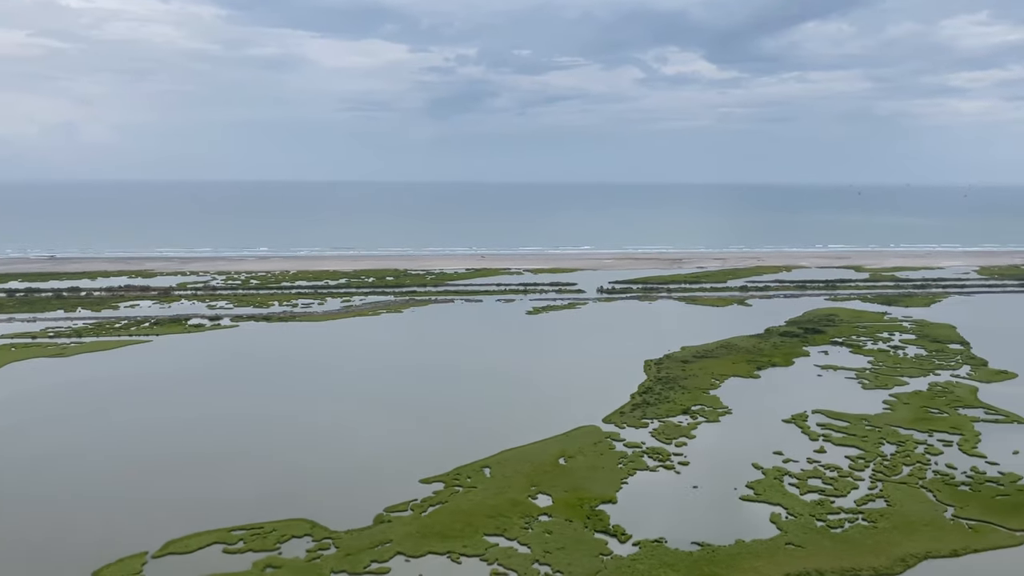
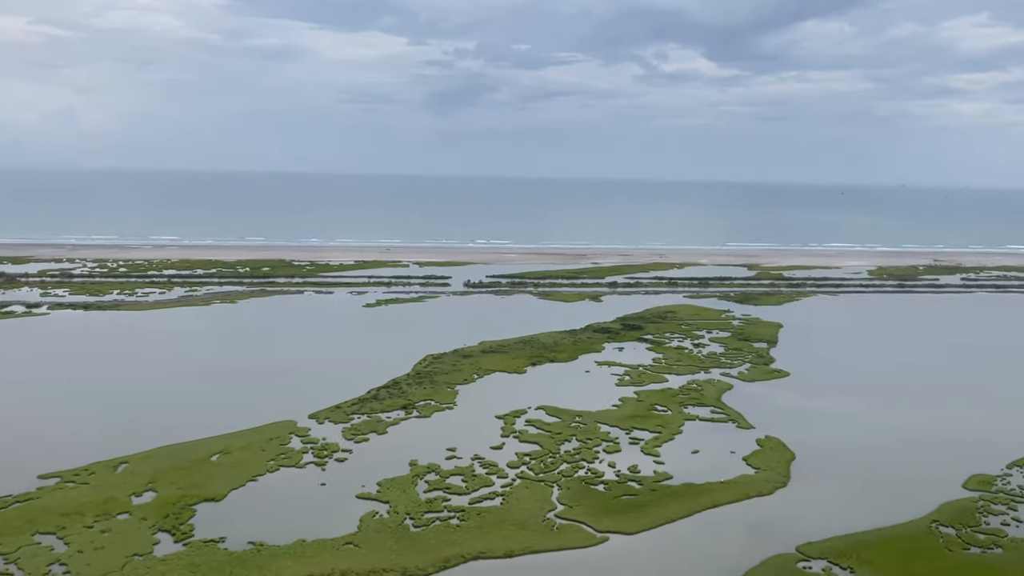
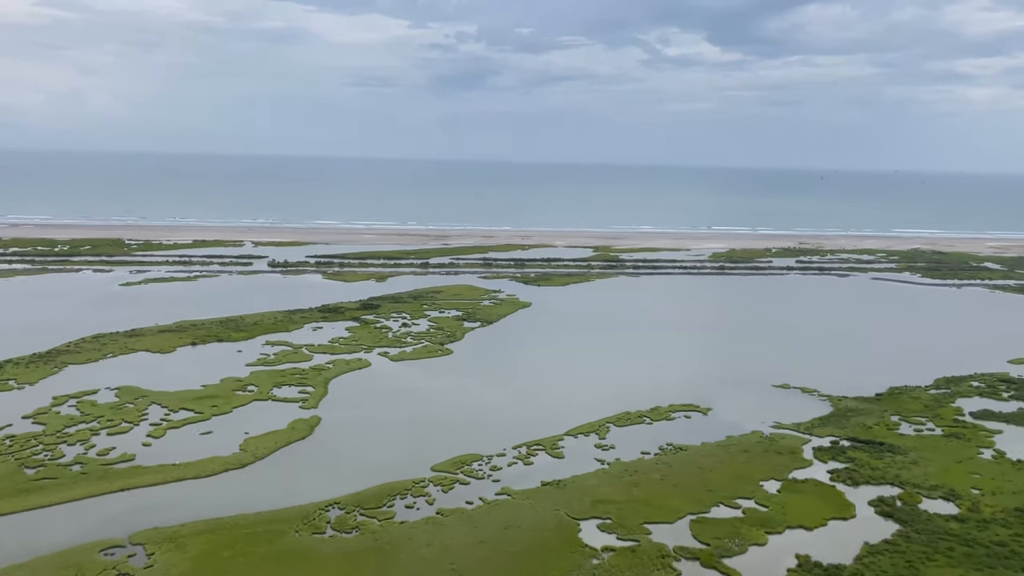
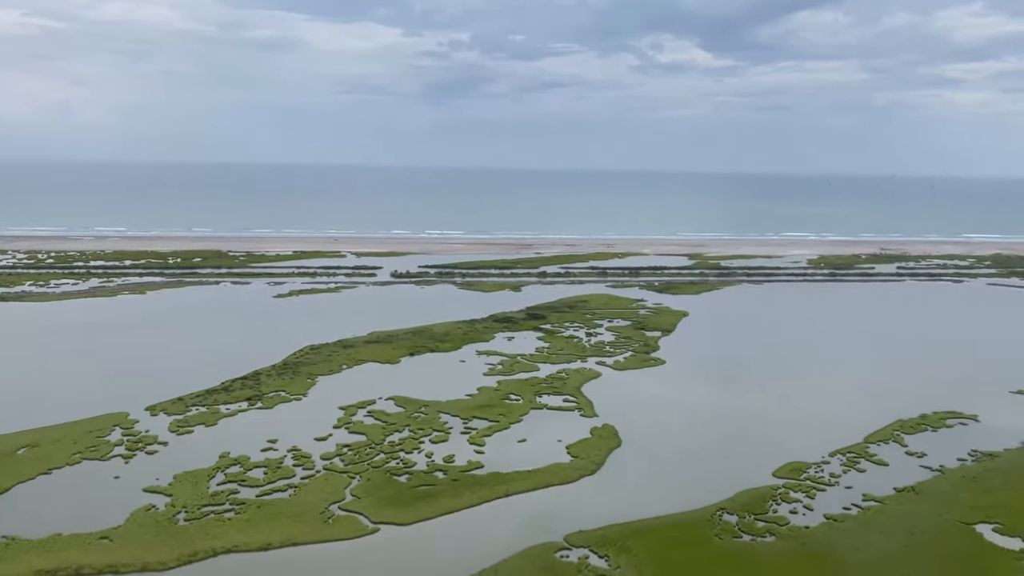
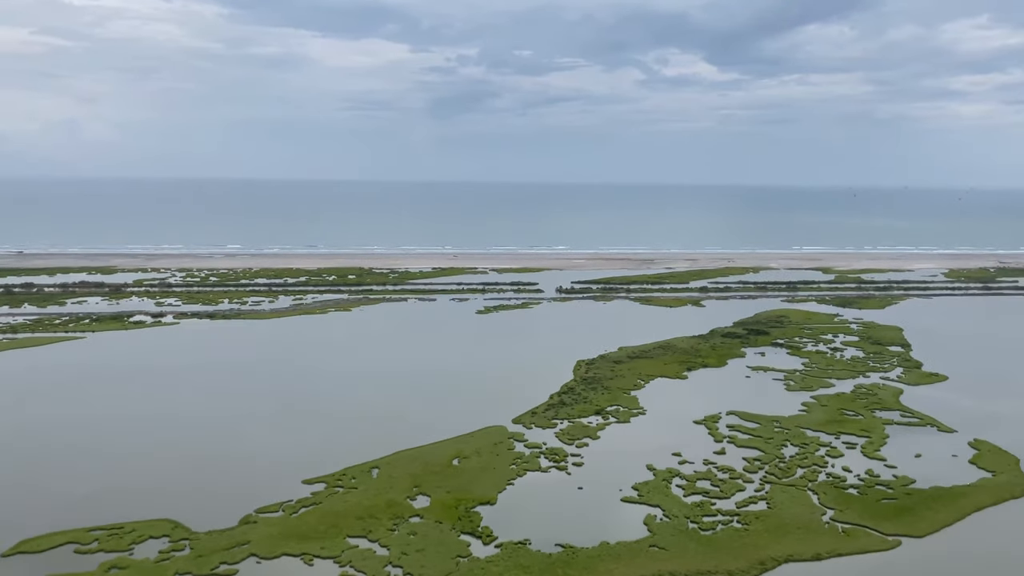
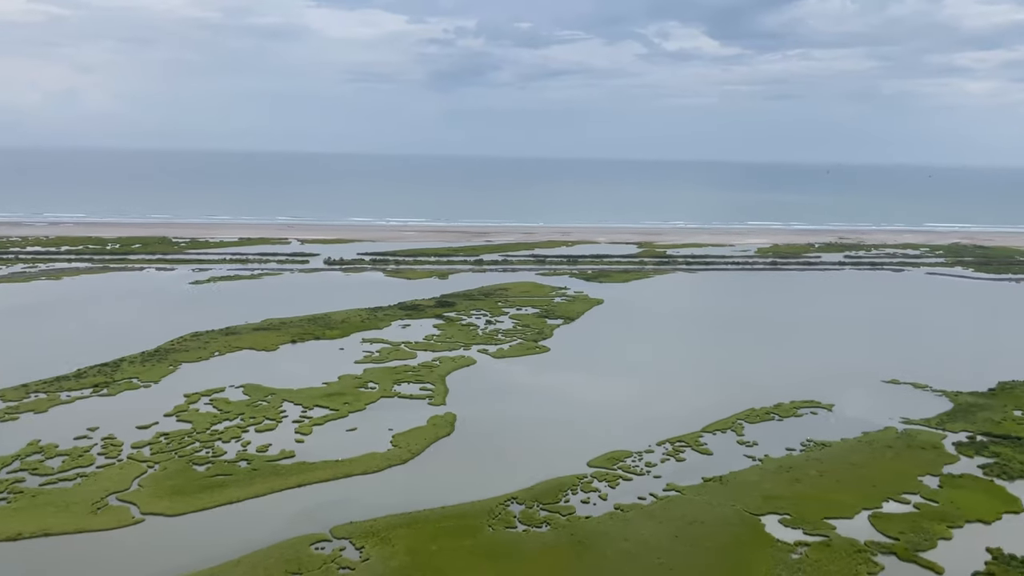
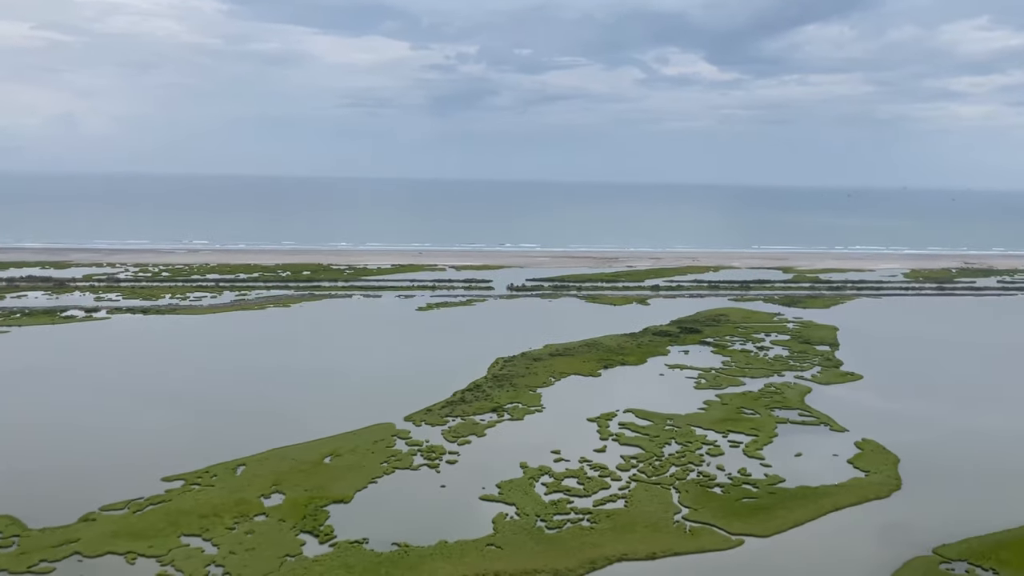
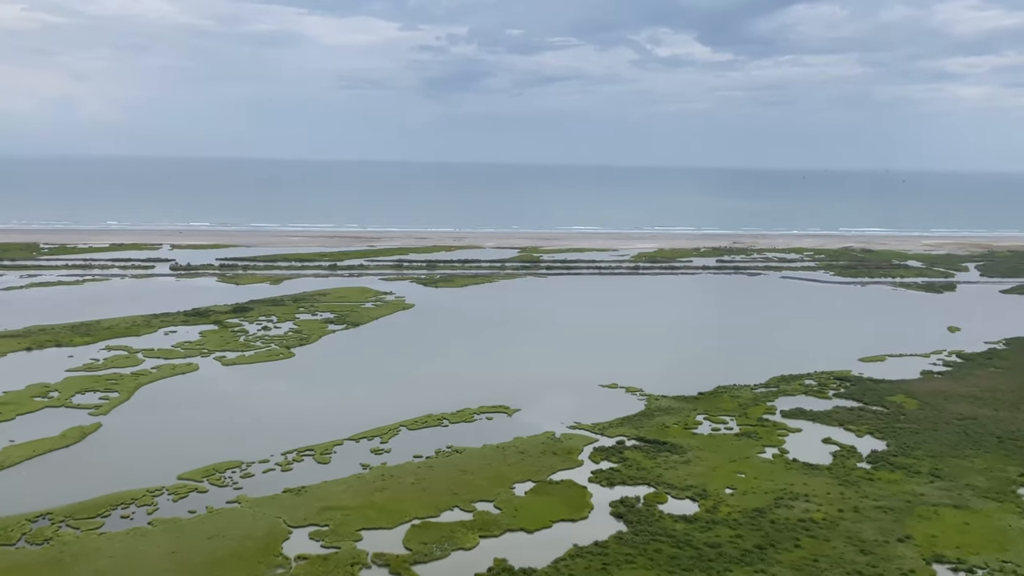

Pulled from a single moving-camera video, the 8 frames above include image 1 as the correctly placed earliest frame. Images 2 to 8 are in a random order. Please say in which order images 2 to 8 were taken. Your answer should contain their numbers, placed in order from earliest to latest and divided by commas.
5, 7, 2, 4, 6, 3, 8
